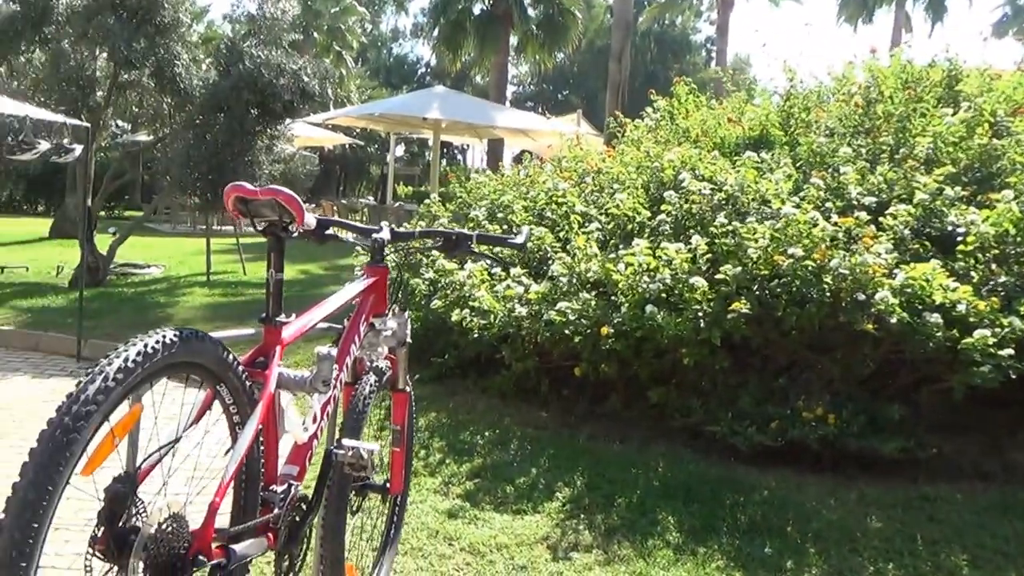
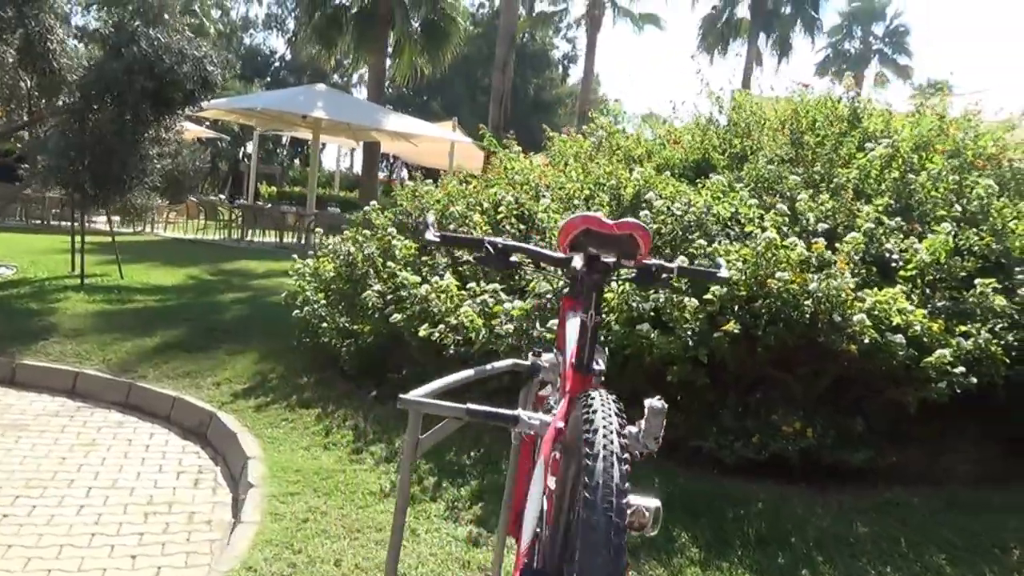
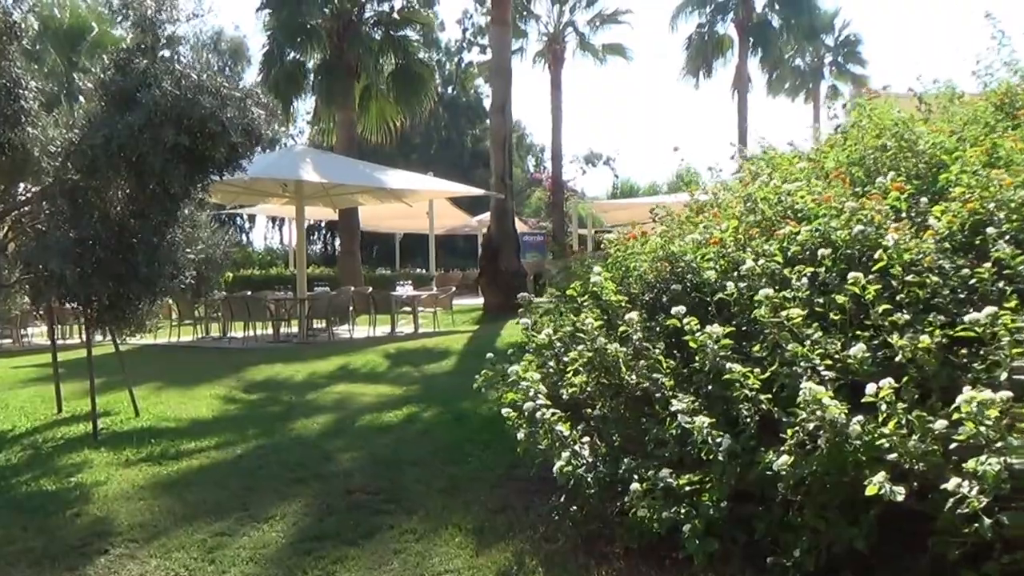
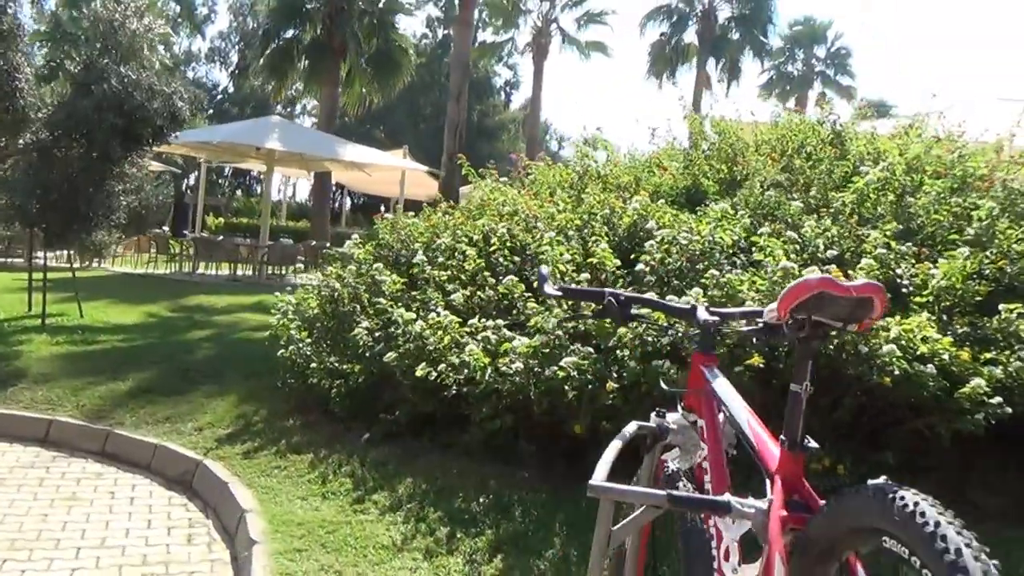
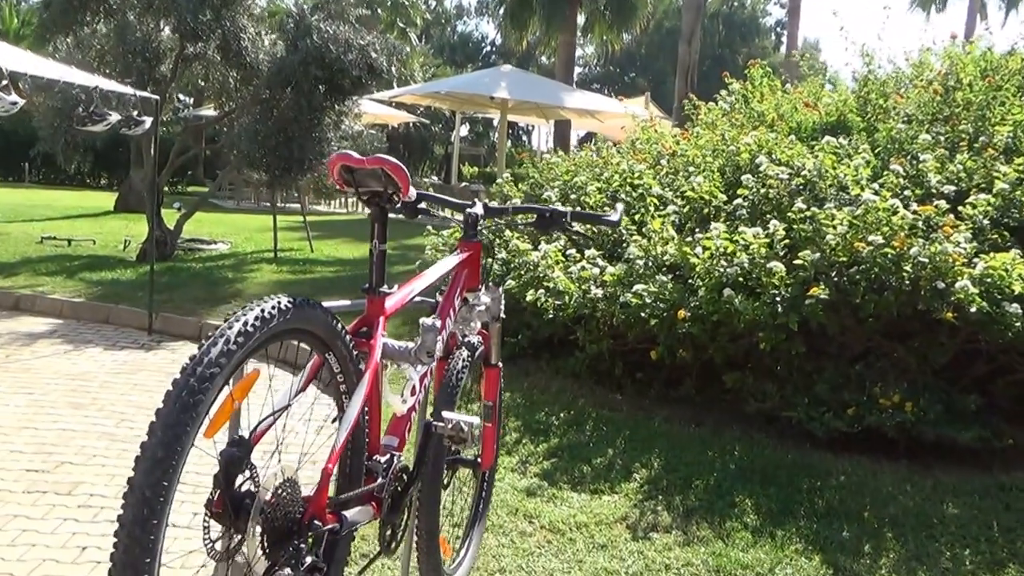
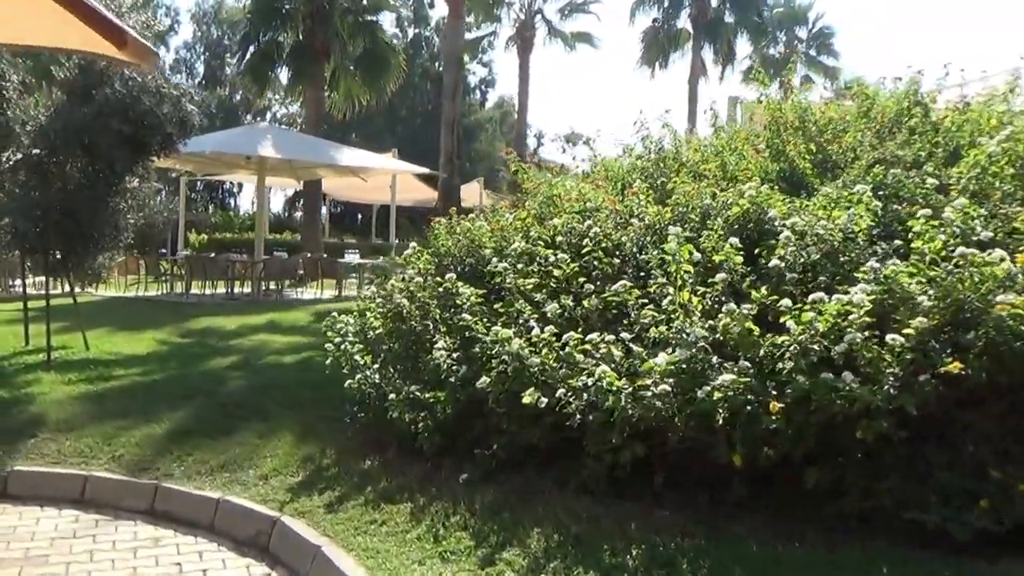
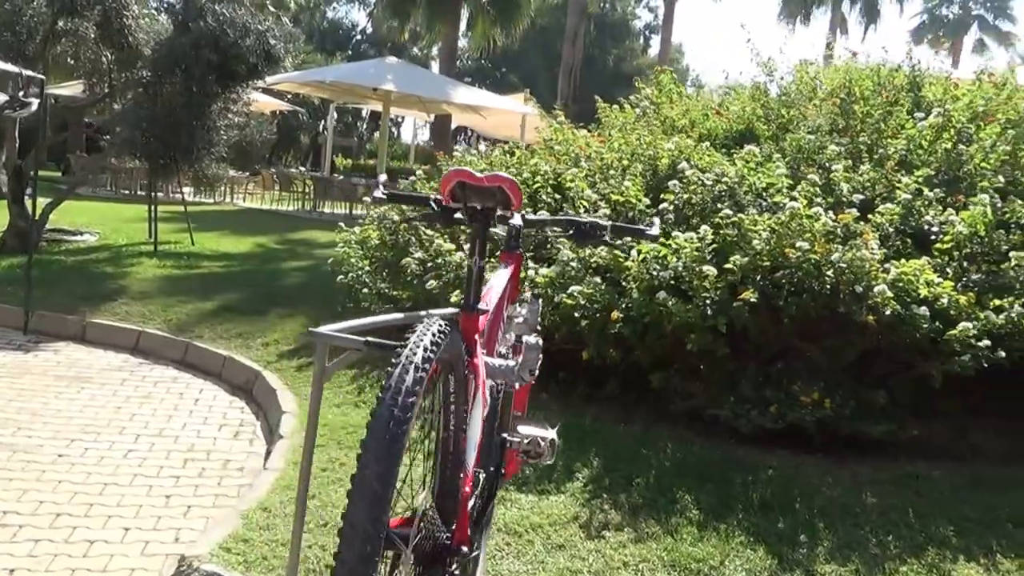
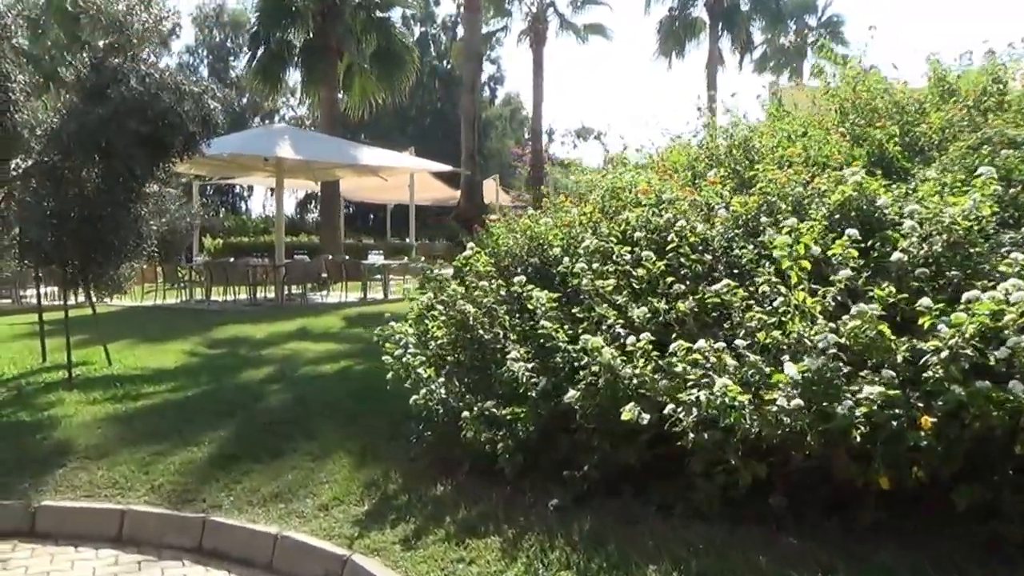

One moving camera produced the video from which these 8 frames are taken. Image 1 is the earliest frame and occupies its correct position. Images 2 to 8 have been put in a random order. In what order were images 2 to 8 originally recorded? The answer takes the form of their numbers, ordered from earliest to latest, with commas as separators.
5, 7, 2, 4, 6, 8, 3
